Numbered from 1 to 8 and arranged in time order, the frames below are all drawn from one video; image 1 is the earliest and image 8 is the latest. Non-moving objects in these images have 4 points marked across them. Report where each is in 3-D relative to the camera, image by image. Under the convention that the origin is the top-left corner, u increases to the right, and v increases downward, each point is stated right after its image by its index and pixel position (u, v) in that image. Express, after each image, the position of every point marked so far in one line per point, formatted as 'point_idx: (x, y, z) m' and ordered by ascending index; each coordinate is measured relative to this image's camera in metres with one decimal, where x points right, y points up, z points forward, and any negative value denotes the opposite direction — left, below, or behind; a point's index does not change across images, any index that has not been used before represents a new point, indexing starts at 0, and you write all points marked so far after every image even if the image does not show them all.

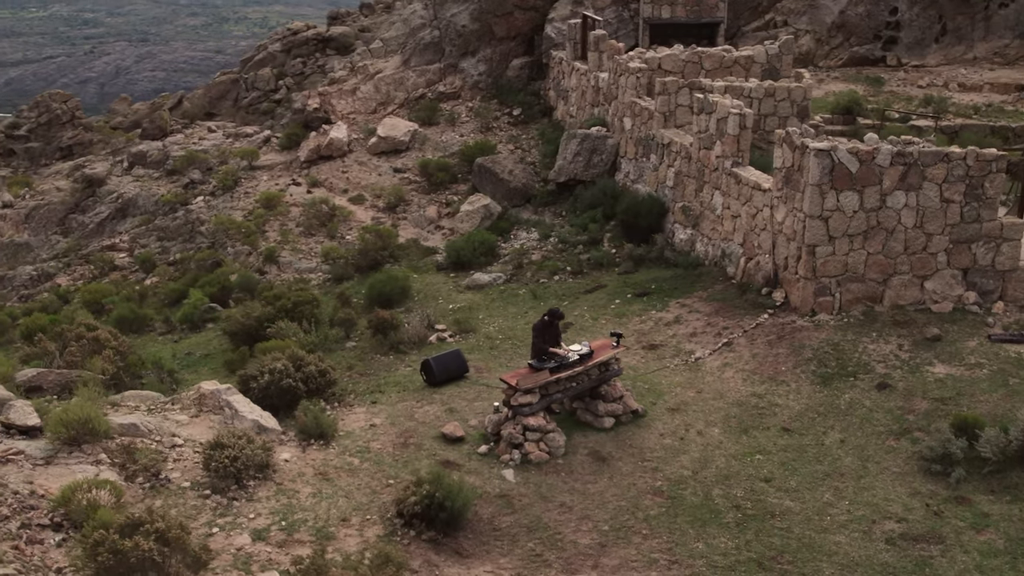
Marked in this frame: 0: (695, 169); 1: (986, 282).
0: (+2.7, +1.7, +14.7) m
1: (+5.3, +0.1, +11.3) m
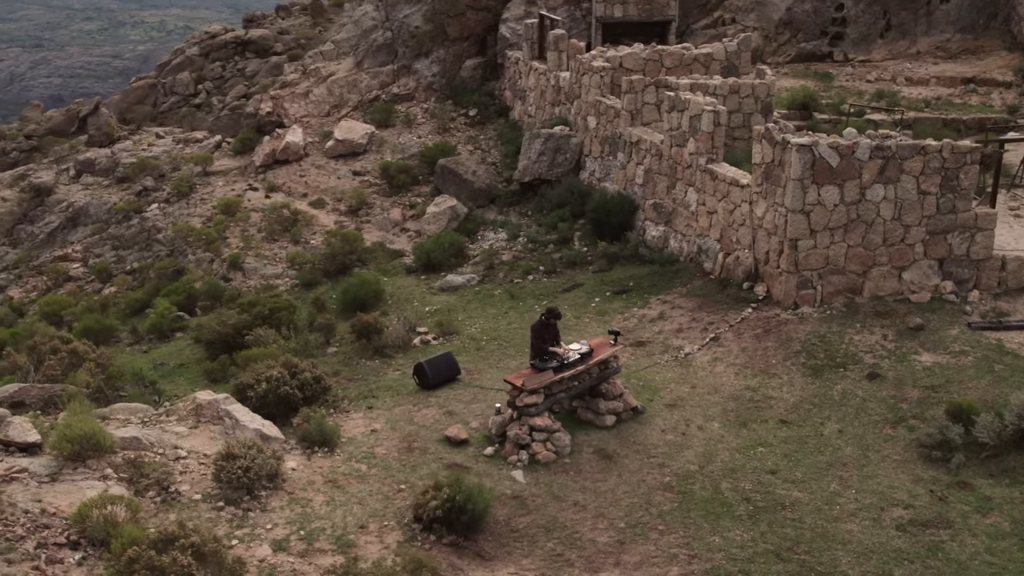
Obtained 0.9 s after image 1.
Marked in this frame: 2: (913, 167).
0: (+2.3, +1.8, +14.8) m
1: (+5.1, +0.2, +11.5) m
2: (+4.5, +1.3, +11.1) m
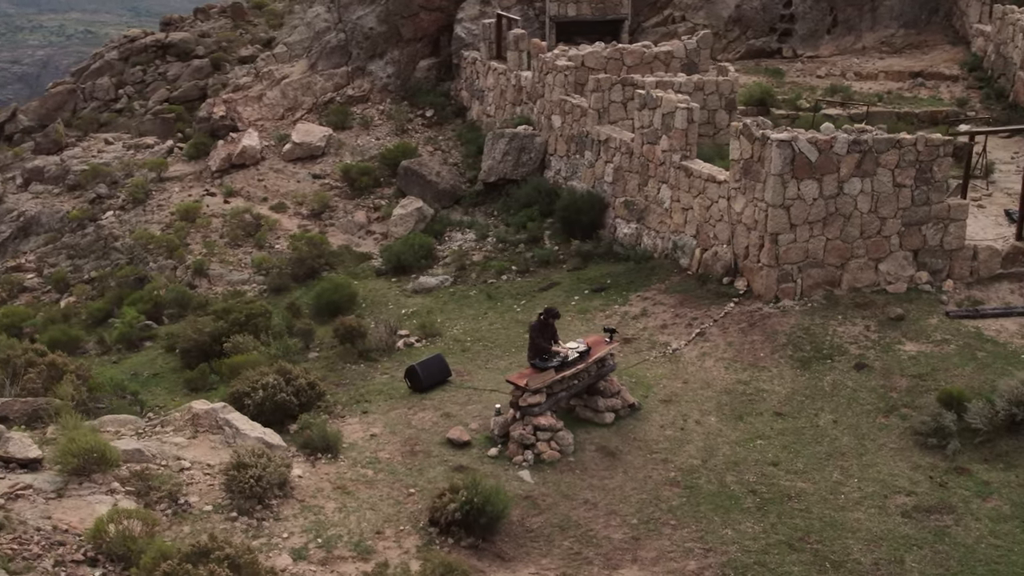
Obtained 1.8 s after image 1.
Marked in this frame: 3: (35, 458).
0: (+1.9, +1.8, +14.9) m
1: (+4.9, +0.3, +11.8) m
2: (+4.3, +1.4, +11.3) m
3: (-3.0, -1.1, +6.3) m
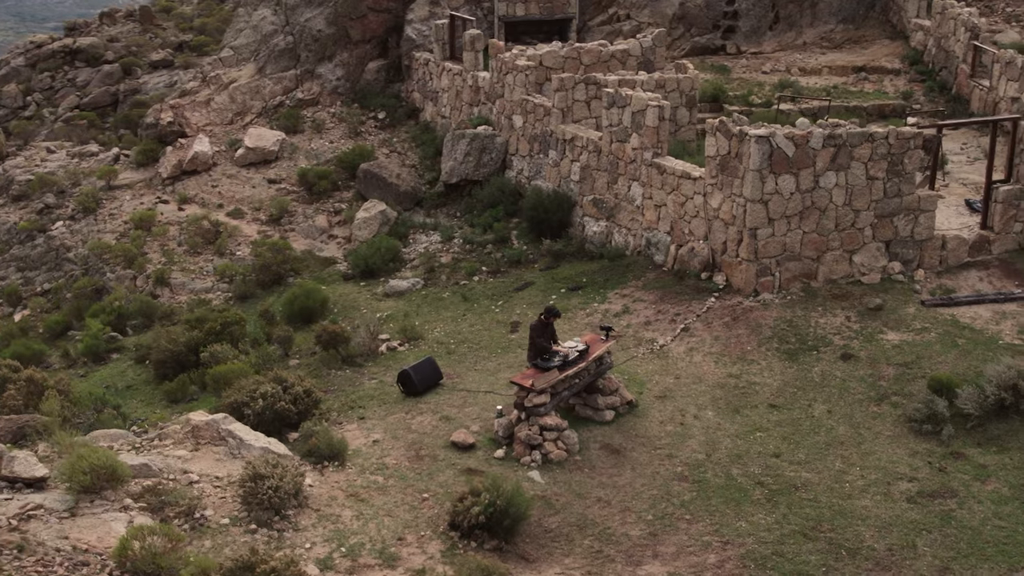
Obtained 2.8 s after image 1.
0: (+1.4, +1.9, +15.0) m
1: (+4.7, +0.4, +12.0) m
2: (+4.0, +1.5, +11.6) m
3: (-2.9, -1.2, +6.2) m
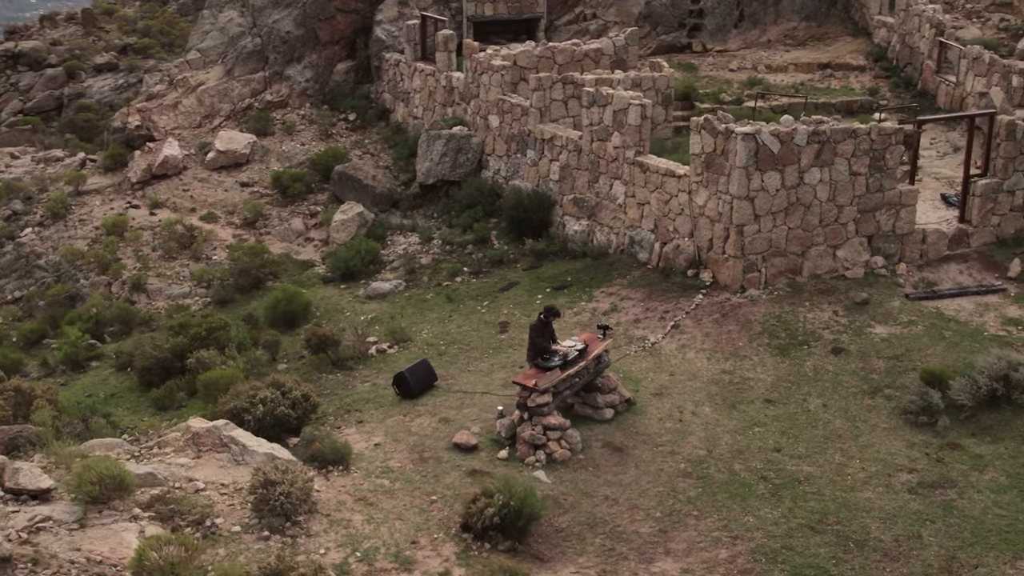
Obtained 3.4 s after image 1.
0: (+1.1, +1.9, +15.0) m
1: (+4.6, +0.5, +12.2) m
2: (+3.9, +1.6, +11.7) m
3: (-2.8, -1.2, +6.1) m
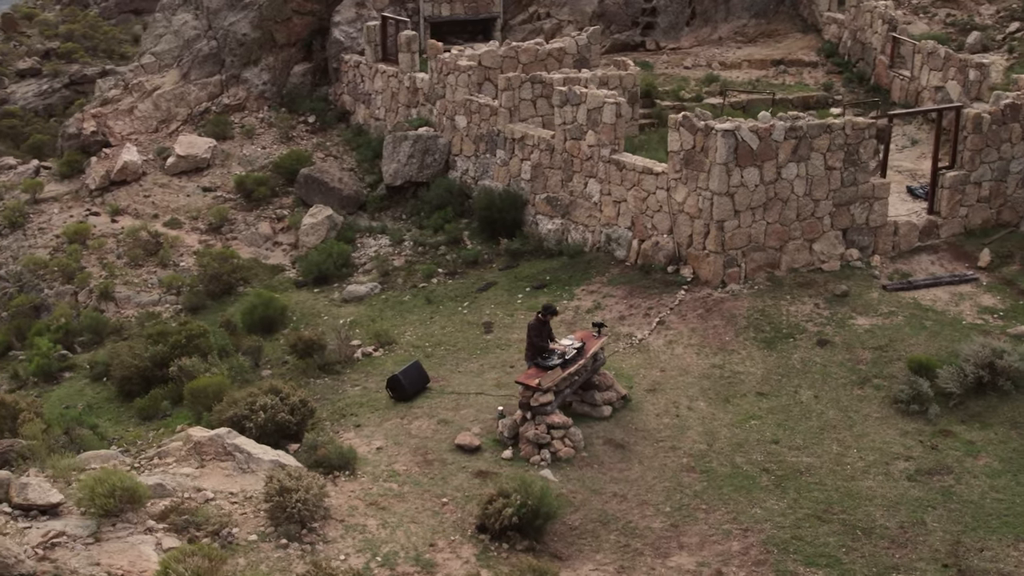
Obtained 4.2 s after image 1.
0: (+0.8, +1.9, +15.1) m
1: (+4.3, +0.6, +12.4) m
2: (+3.7, +1.7, +11.9) m
3: (-2.7, -1.3, +5.9) m
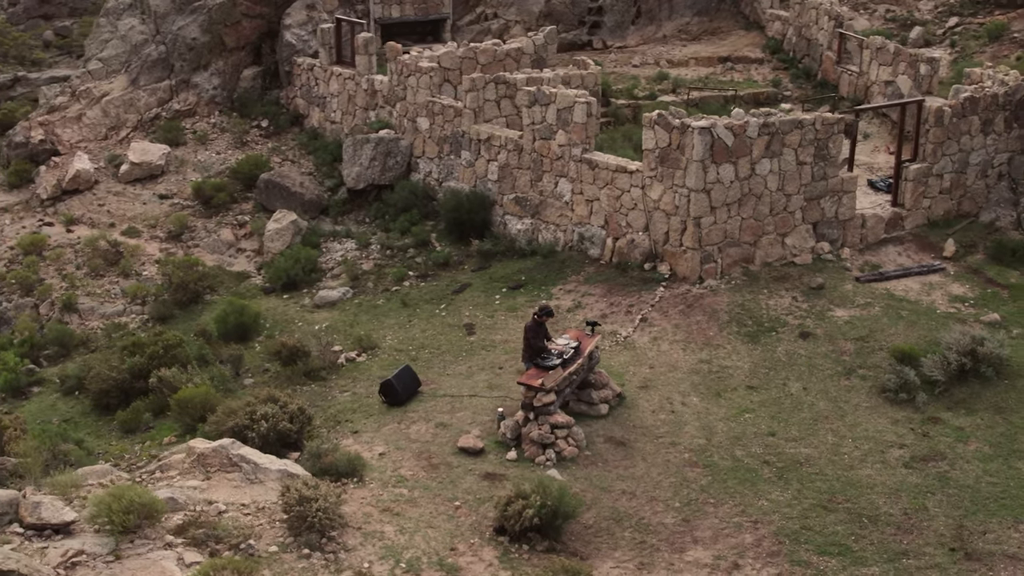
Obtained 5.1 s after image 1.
0: (+0.3, +1.9, +15.1) m
1: (+4.1, +0.7, +12.7) m
2: (+3.4, +1.8, +12.1) m
3: (-2.6, -1.4, +5.8) m
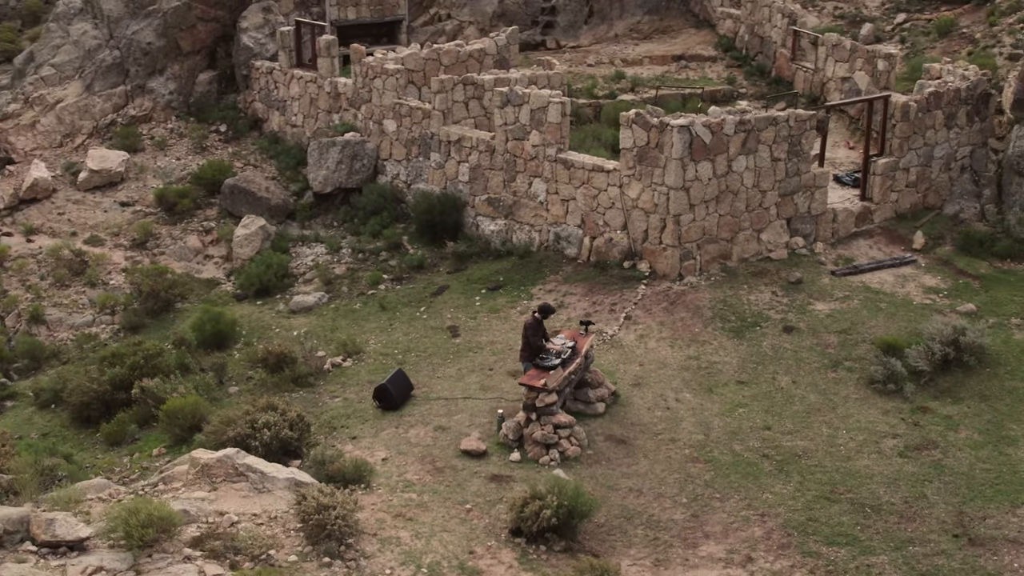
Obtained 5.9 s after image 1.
0: (-0.1, +1.9, +15.2) m
1: (+3.8, +0.8, +12.9) m
2: (+3.1, +1.8, +12.3) m
3: (-2.4, -1.4, +5.8) m
